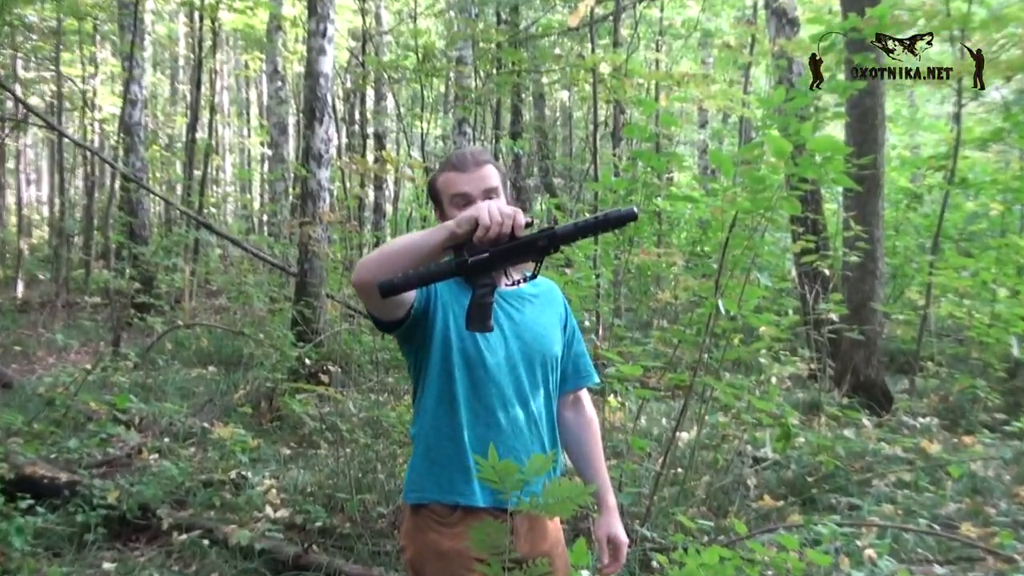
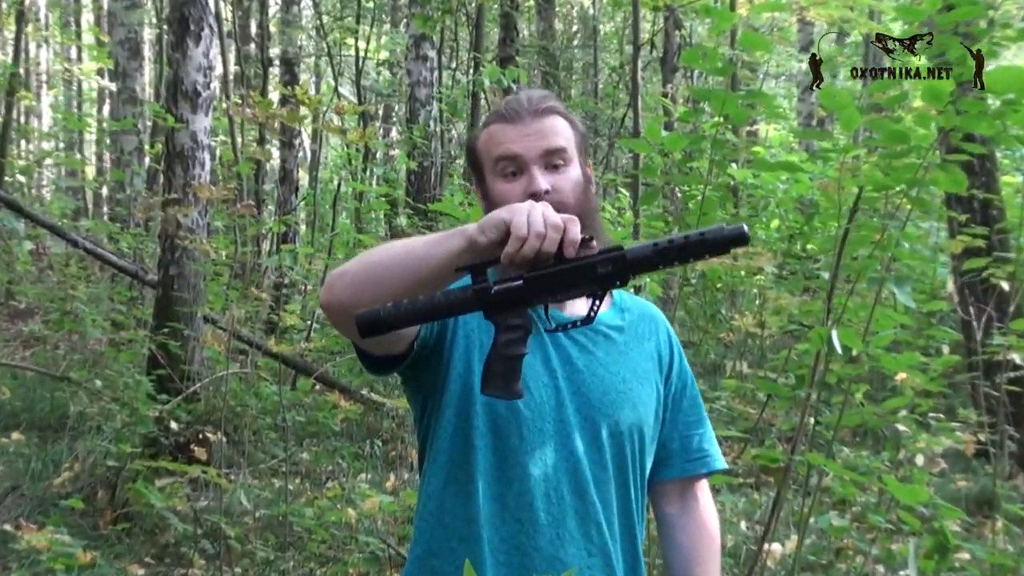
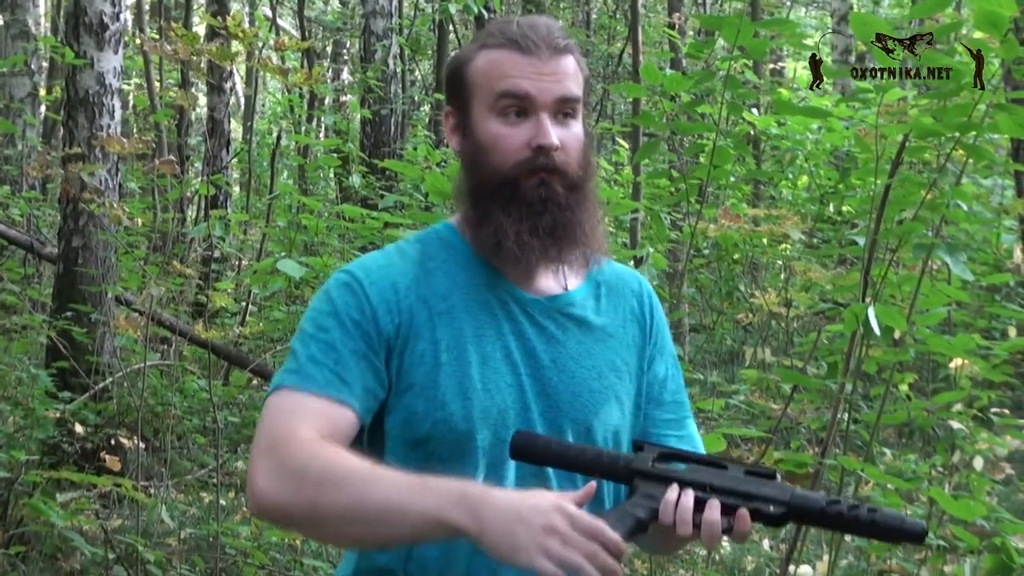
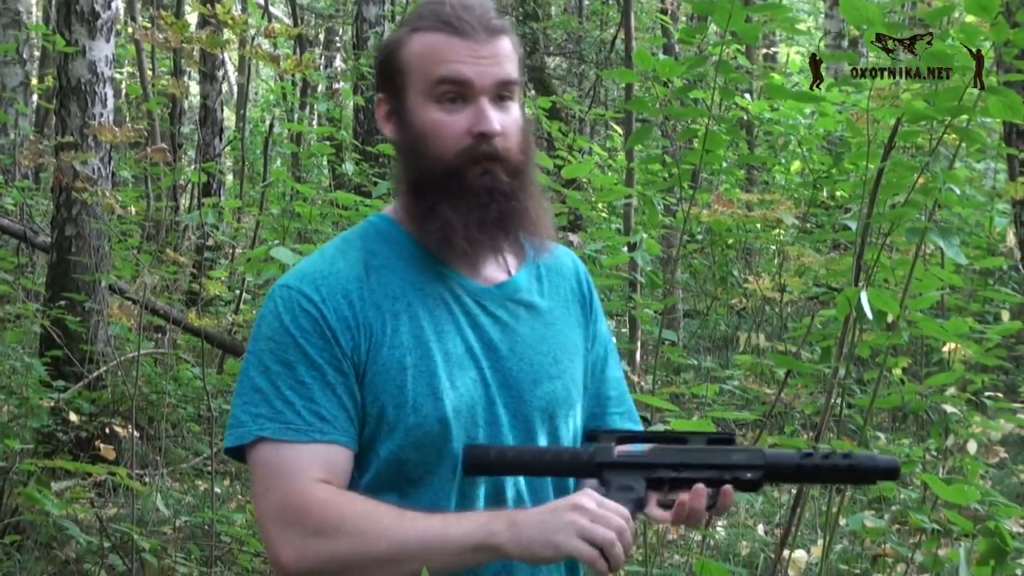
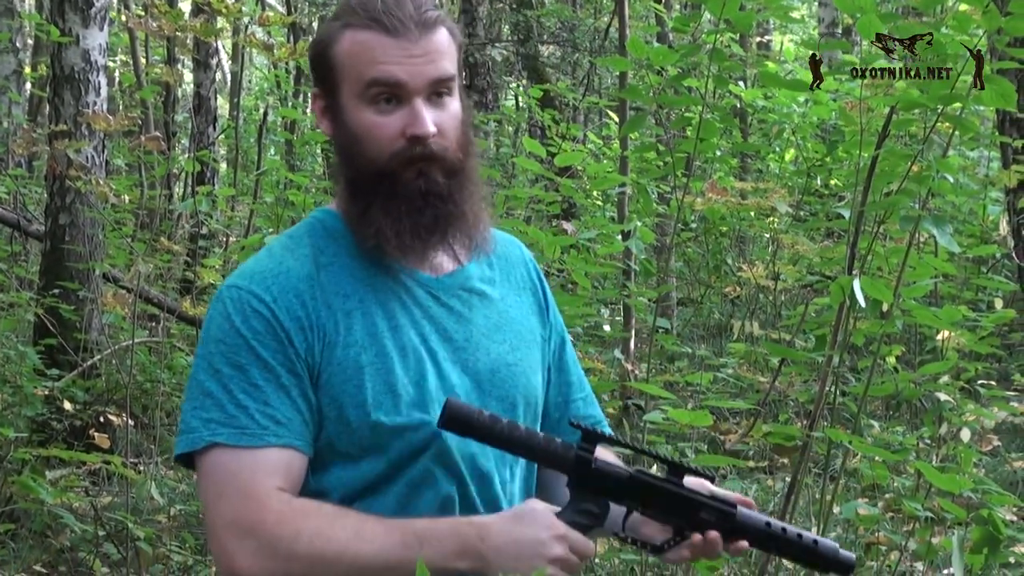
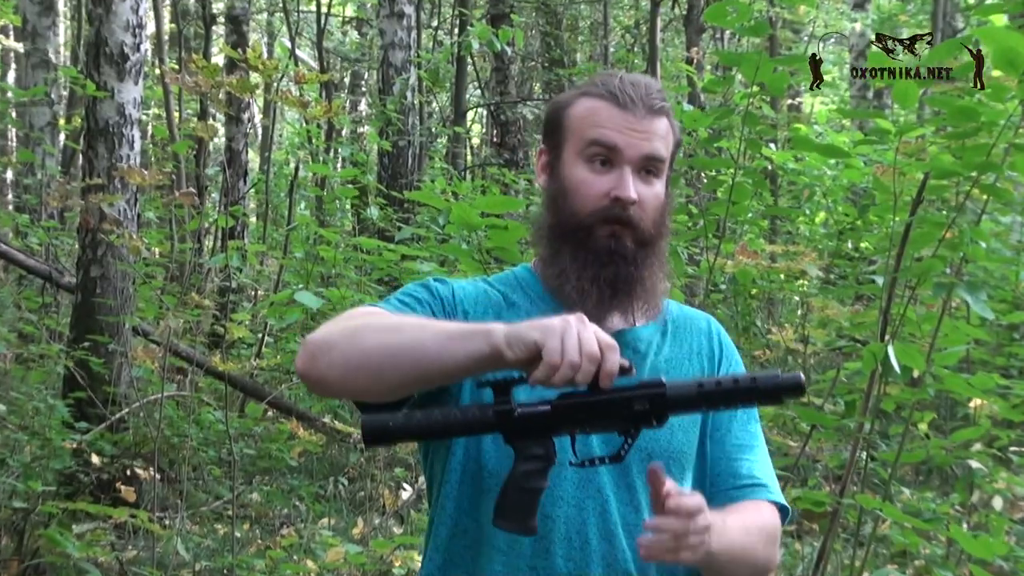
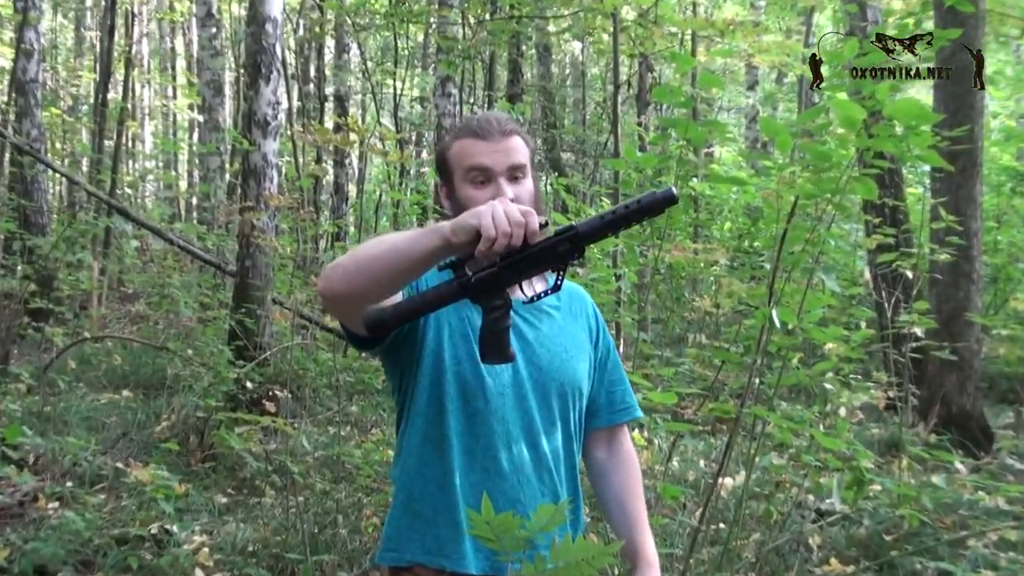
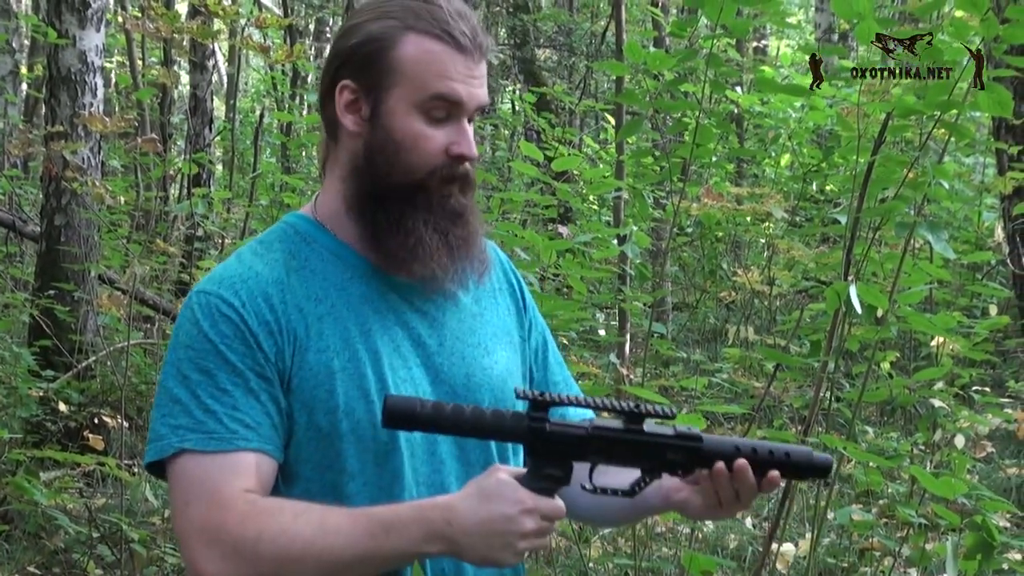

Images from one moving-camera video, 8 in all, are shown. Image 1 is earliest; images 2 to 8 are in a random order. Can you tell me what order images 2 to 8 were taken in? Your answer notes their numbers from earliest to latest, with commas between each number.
7, 2, 6, 3, 4, 5, 8
